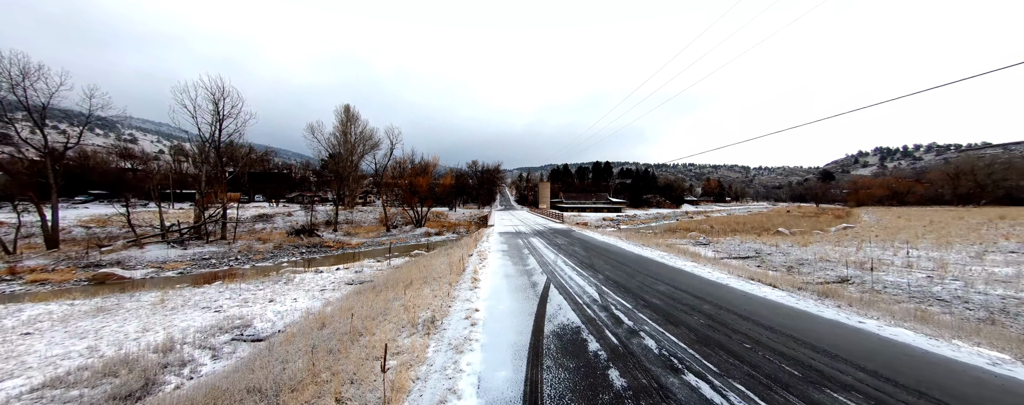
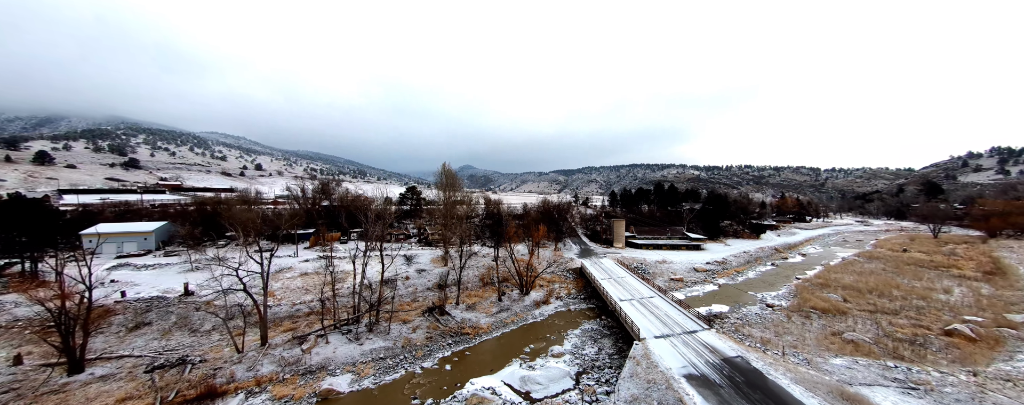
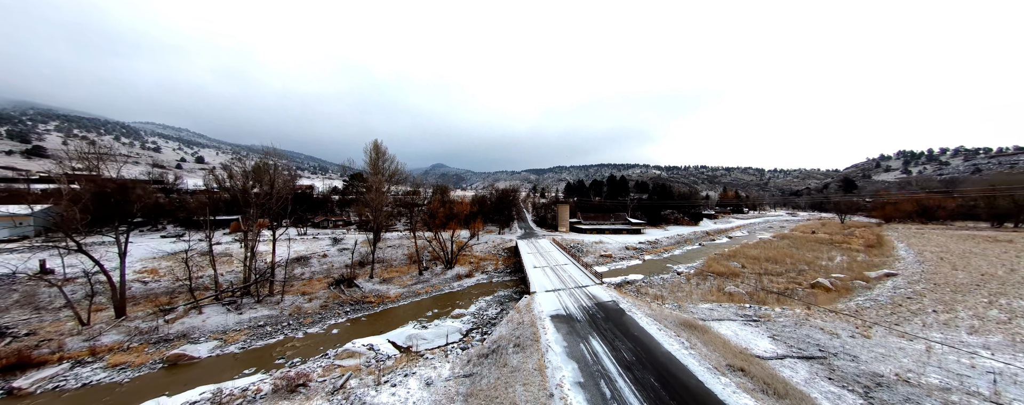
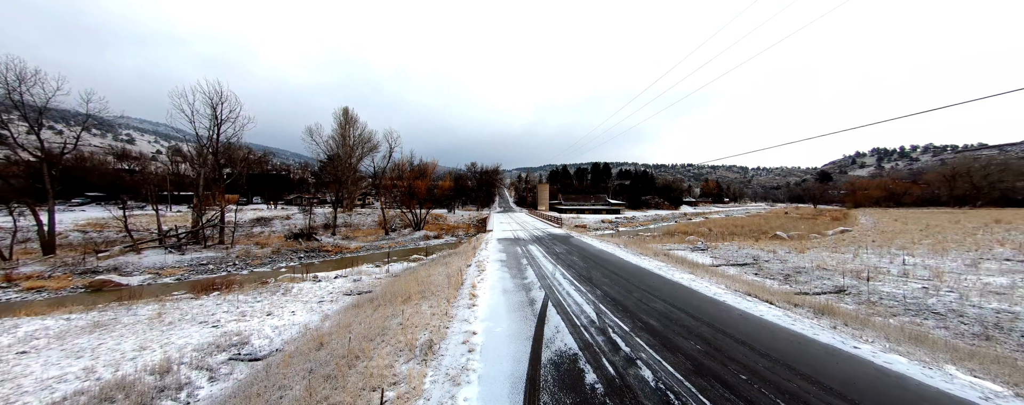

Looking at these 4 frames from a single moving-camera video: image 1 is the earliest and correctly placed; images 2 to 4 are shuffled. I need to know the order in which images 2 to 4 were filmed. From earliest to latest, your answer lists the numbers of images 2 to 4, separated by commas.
4, 3, 2
